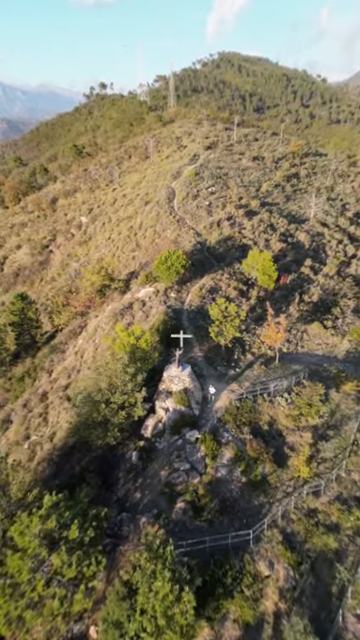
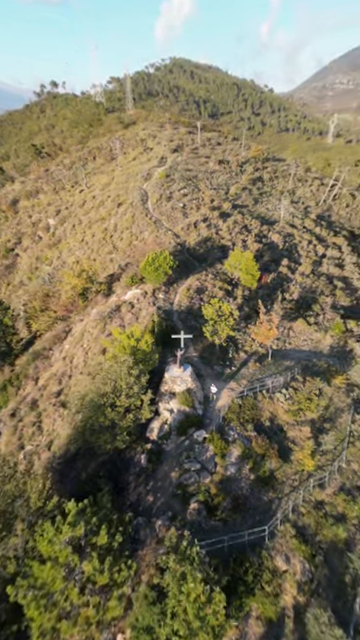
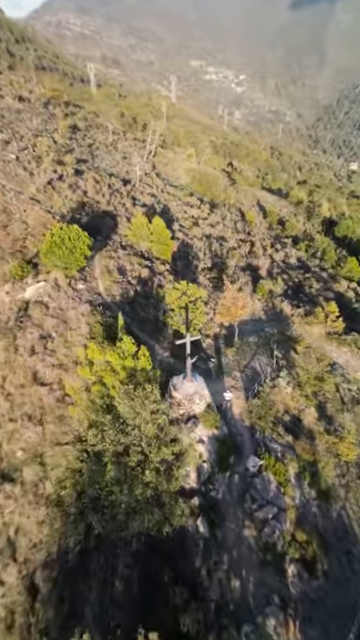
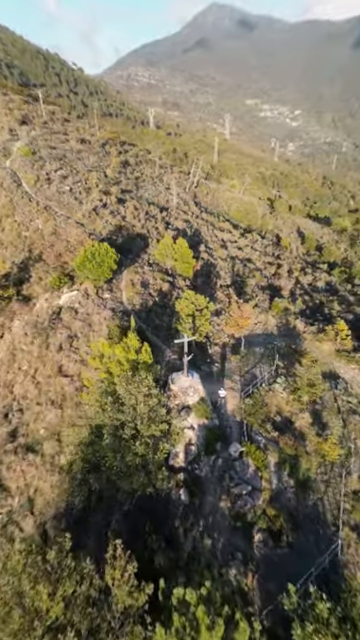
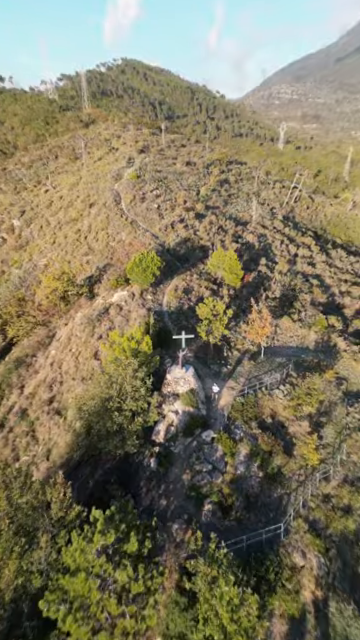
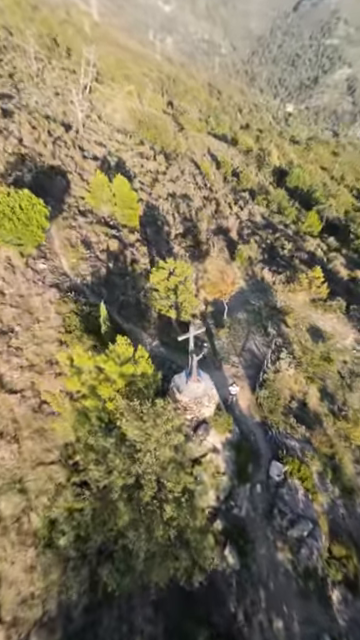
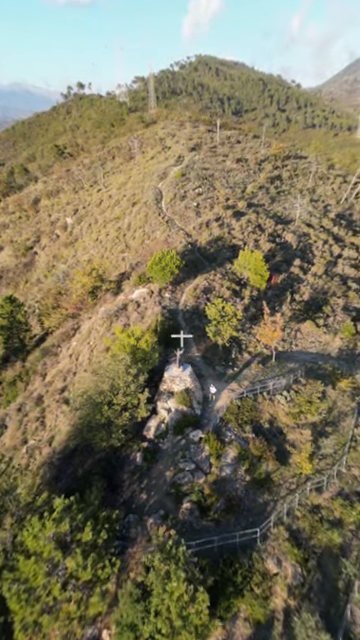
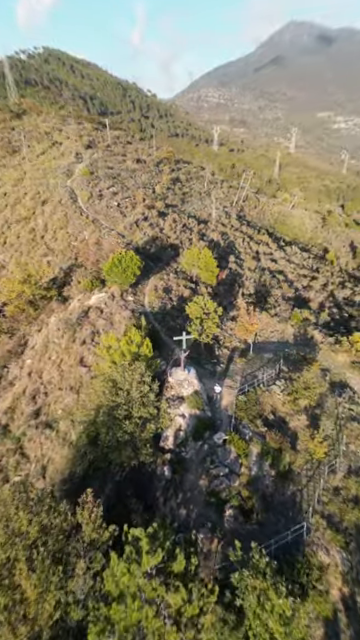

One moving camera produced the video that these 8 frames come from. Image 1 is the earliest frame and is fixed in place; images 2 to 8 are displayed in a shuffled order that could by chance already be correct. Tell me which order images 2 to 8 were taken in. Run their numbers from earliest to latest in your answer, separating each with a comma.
7, 2, 5, 8, 4, 3, 6
